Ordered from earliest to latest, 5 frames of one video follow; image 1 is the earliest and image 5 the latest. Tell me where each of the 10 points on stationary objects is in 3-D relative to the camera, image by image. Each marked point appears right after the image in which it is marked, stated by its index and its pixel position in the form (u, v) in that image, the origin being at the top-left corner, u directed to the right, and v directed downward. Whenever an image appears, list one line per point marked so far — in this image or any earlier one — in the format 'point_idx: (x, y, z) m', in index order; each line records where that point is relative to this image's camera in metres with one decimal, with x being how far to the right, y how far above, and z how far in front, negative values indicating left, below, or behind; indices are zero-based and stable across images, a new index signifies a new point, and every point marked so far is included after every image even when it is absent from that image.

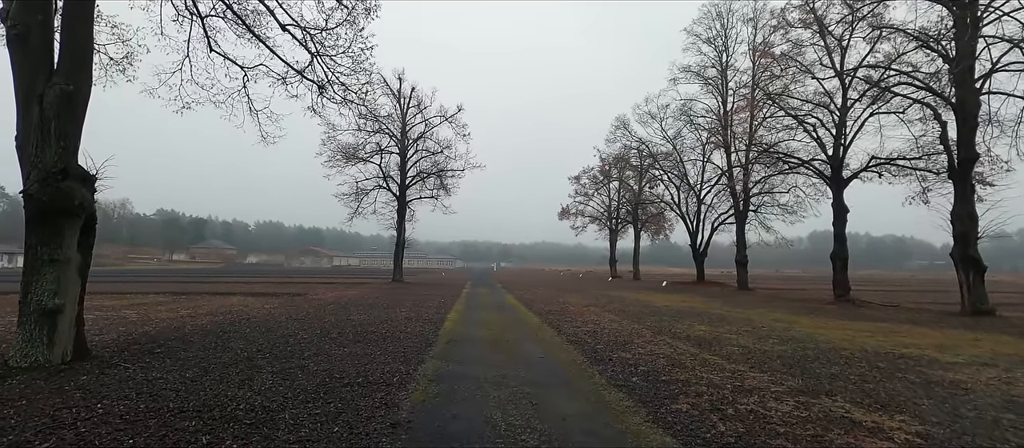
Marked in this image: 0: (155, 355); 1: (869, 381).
0: (-6.0, -2.2, +9.3) m
1: (+5.4, -2.4, +8.3) m
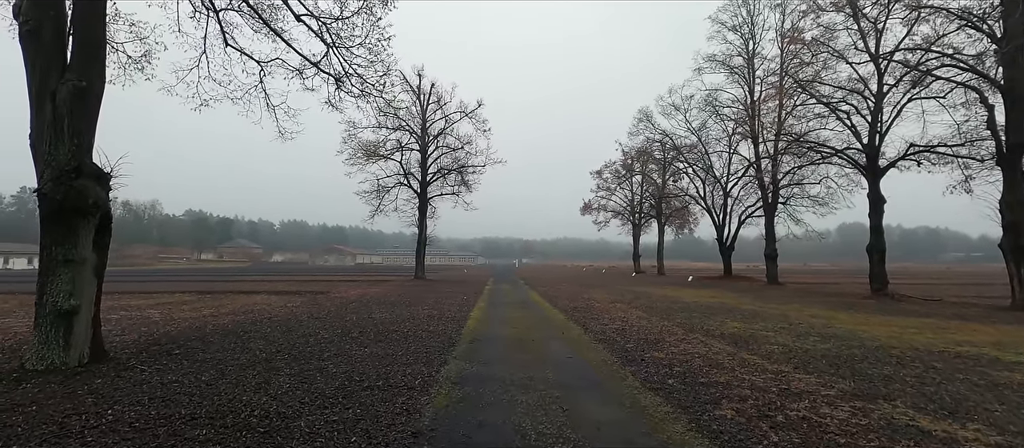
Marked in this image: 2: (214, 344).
0: (-5.6, -2.2, +9.1) m
1: (+5.7, -2.2, +7.6) m
2: (-5.7, -2.3, +10.5) m
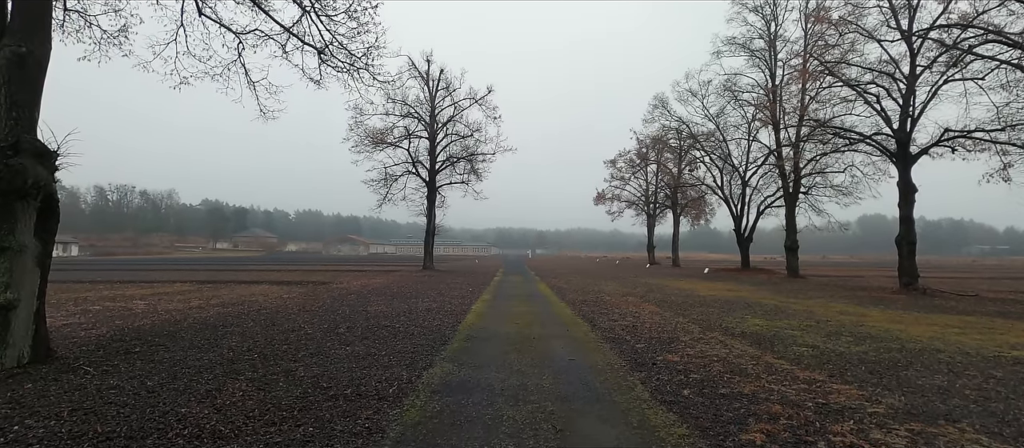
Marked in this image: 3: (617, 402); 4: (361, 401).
0: (-5.7, -1.9, +8.2) m
1: (+5.6, -2.0, +6.4) m
2: (-5.7, -2.0, +9.6) m
3: (+1.2, -2.0, +6.2) m
4: (-1.7, -1.9, +6.0) m
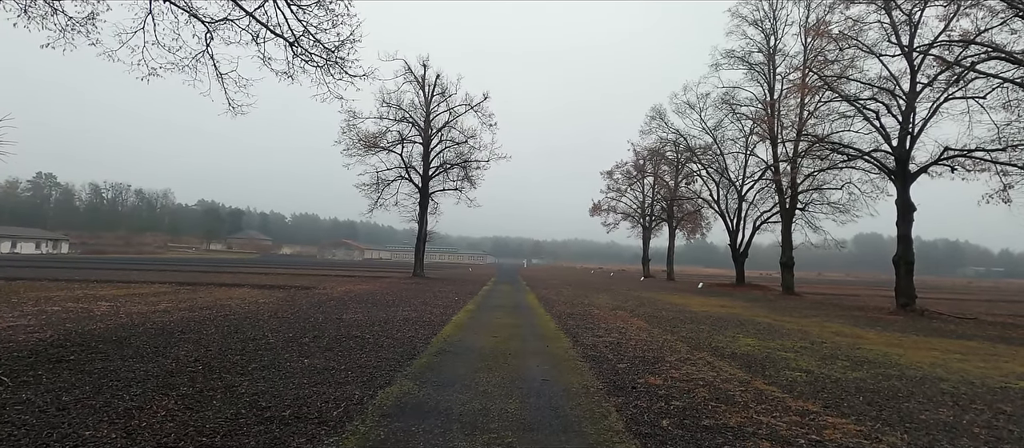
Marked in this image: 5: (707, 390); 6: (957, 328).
0: (-6.1, -1.9, +7.5) m
1: (+5.2, -2.2, +5.8) m
2: (-6.2, -2.0, +8.9) m
3: (+0.8, -2.1, +5.5) m
4: (-2.1, -2.0, +5.4) m
5: (+2.7, -2.3, +7.6) m
6: (+14.3, -3.3, +17.6) m
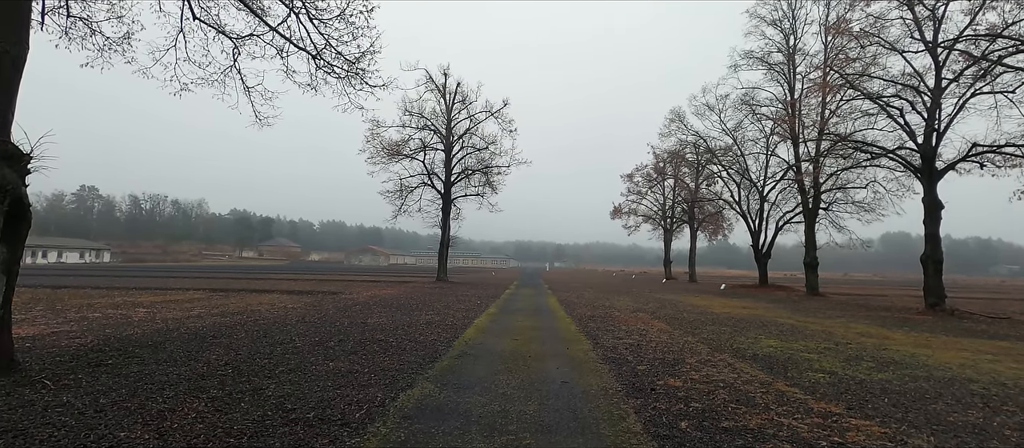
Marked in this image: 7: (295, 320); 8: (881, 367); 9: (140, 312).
0: (-5.9, -2.0, +7.8) m
1: (+5.4, -2.2, +5.7) m
2: (-5.9, -2.1, +9.2) m
3: (+1.0, -2.1, +5.6) m
4: (-1.9, -2.0, +5.5) m
5: (+3.0, -2.3, +7.6) m
6: (+15.0, -3.3, +17.2) m
7: (-6.0, -2.6, +15.0) m
8: (+6.6, -2.6, +9.8) m
9: (-10.8, -2.5, +15.7) m
